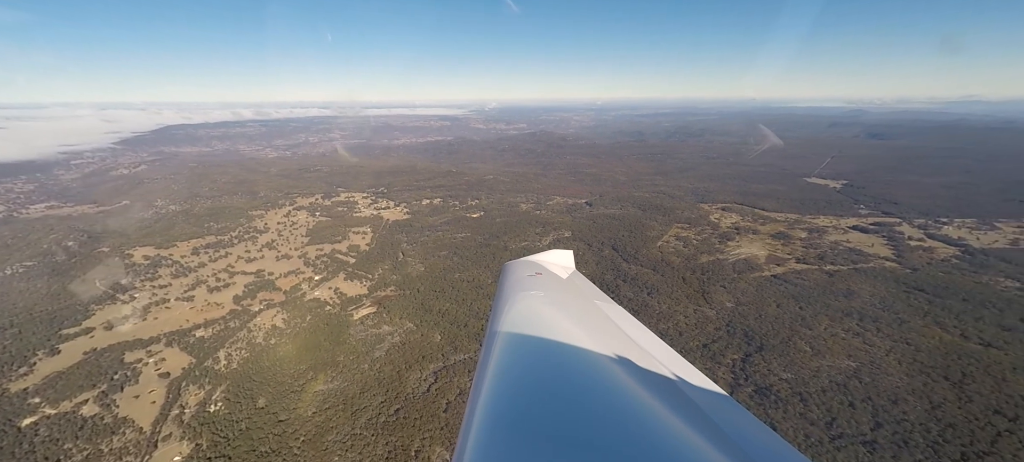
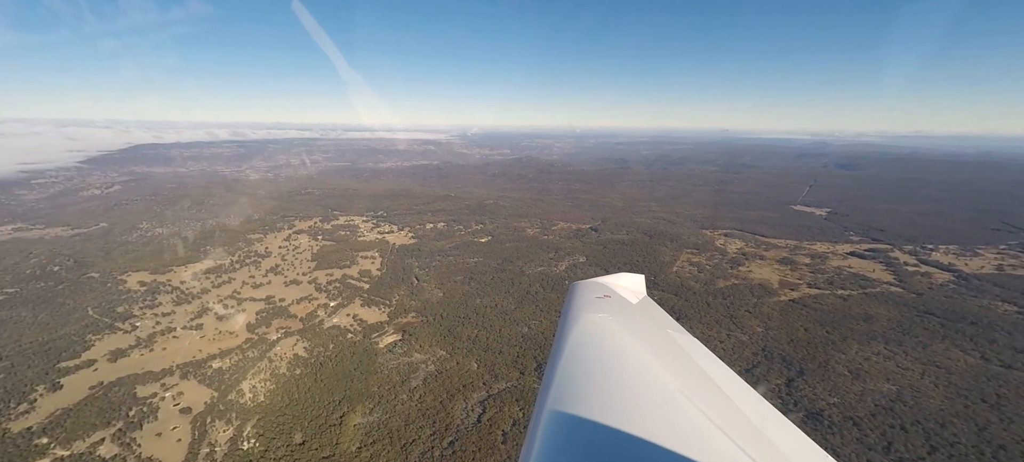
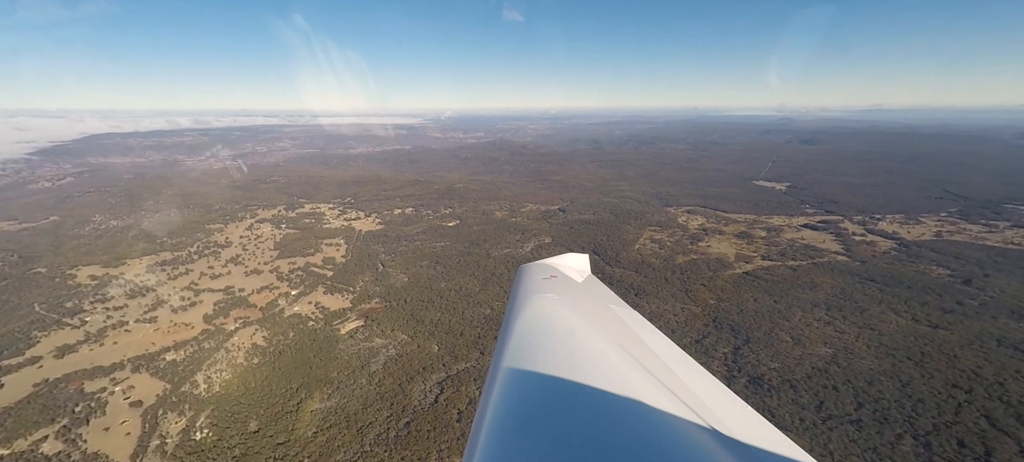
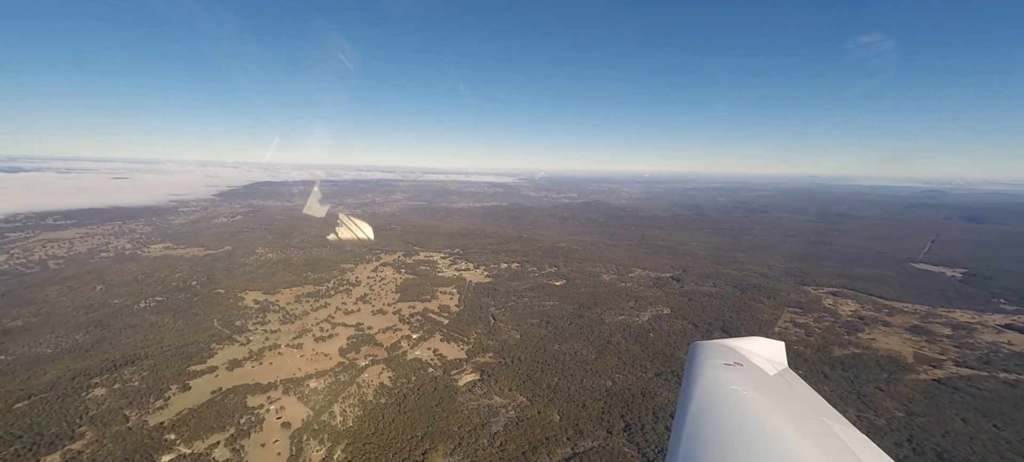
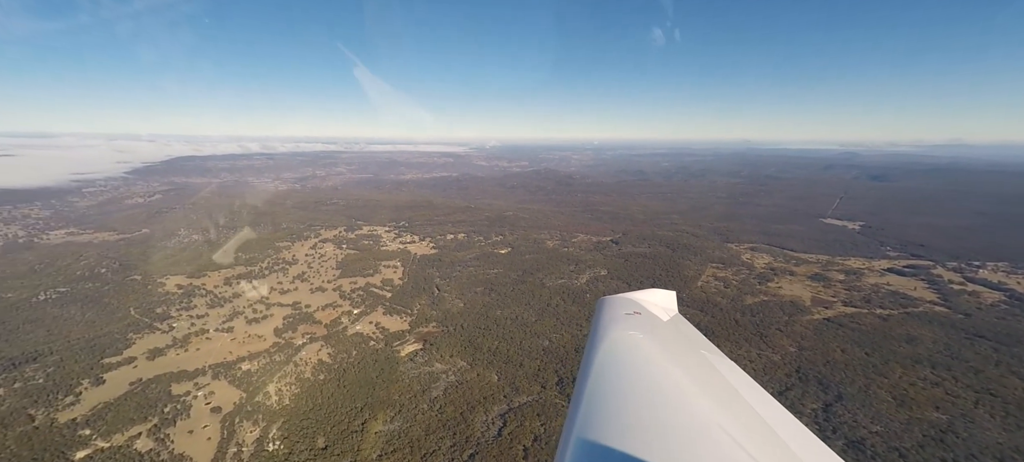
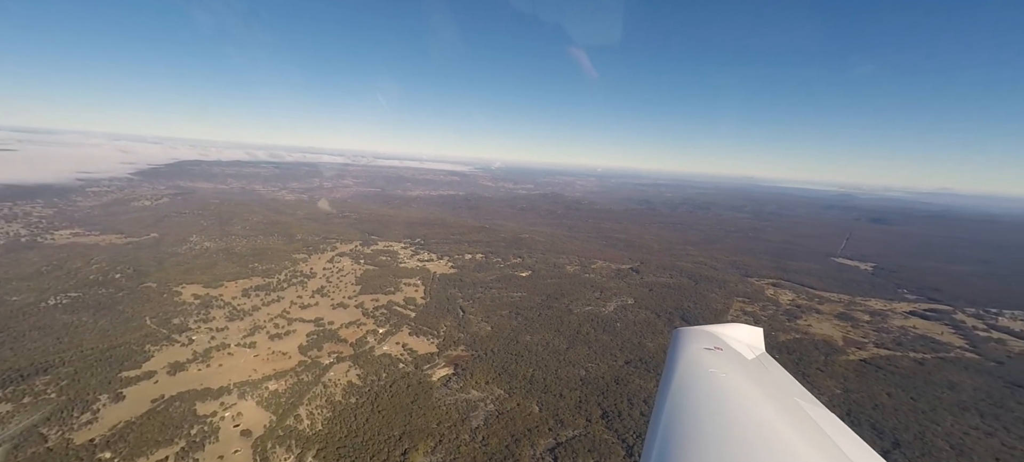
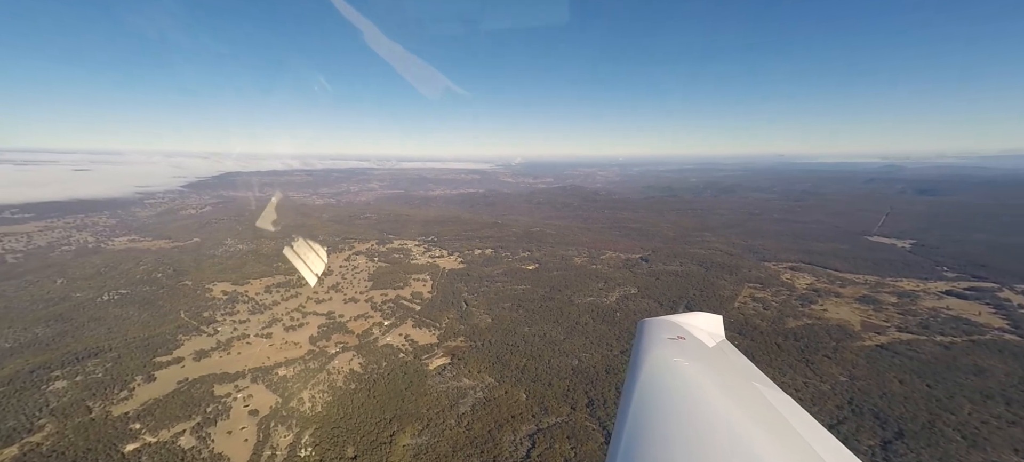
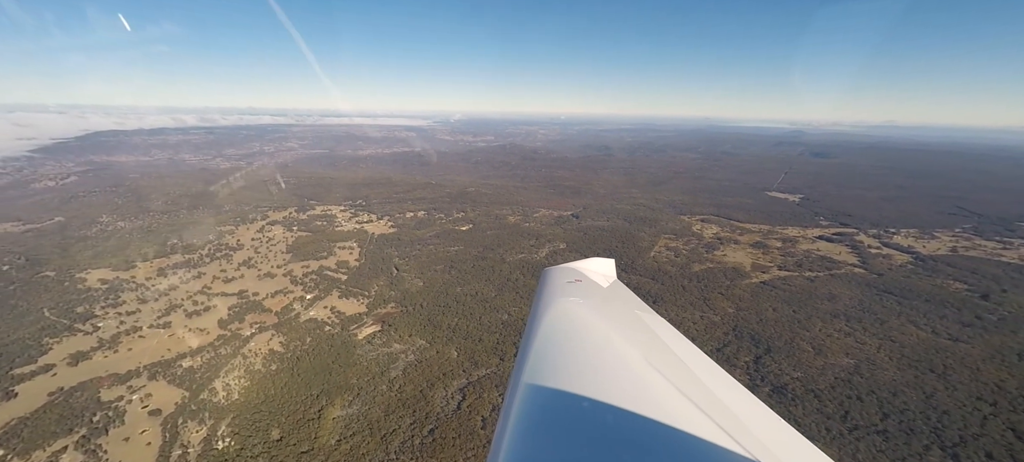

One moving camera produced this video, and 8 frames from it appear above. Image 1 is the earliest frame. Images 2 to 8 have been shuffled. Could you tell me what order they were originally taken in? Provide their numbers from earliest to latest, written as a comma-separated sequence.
3, 8, 2, 5, 7, 4, 6
